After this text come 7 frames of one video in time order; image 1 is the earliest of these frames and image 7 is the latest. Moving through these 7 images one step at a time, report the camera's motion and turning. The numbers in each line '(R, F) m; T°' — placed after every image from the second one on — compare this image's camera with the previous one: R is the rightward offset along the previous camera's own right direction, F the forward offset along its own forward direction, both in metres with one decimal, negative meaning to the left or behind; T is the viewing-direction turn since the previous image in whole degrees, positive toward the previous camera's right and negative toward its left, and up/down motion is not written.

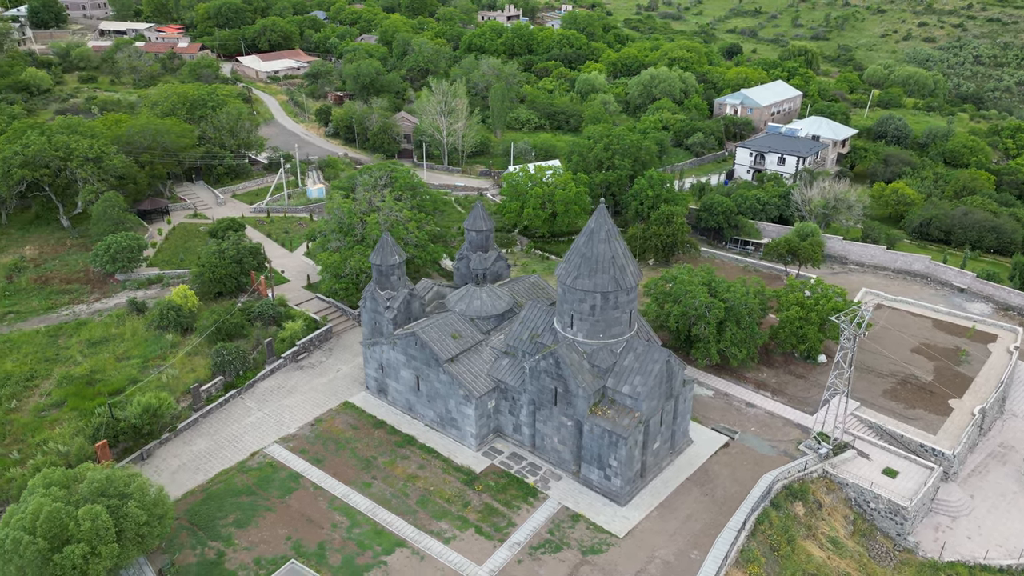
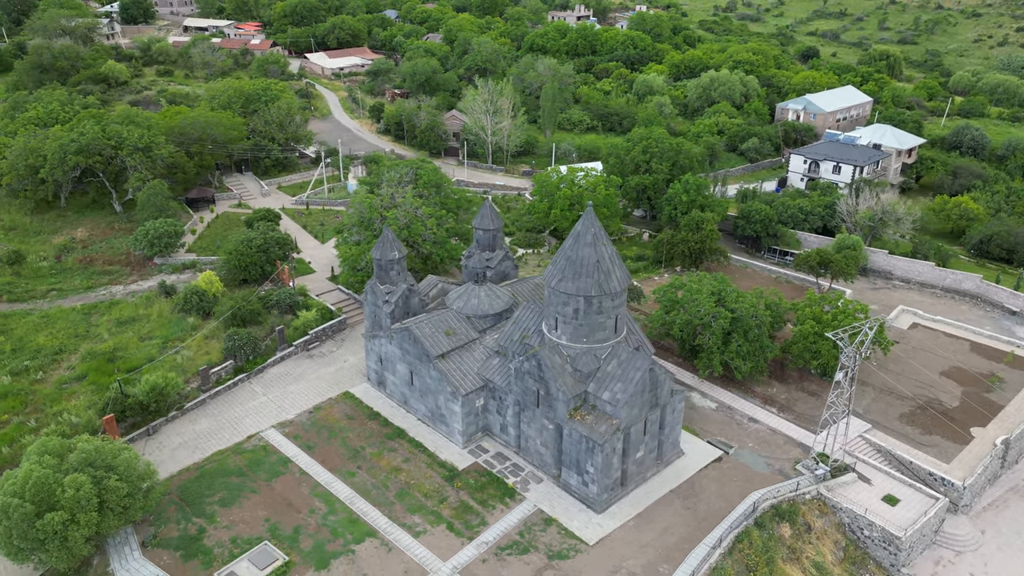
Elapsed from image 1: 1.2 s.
(+3.6, +0.2) m; -6°
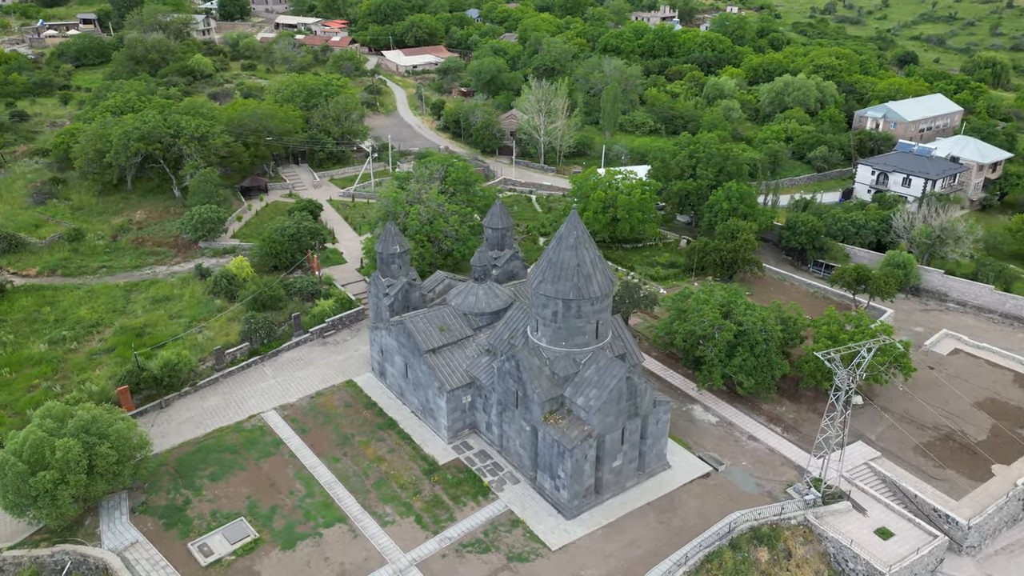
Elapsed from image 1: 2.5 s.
(+4.2, +0.3) m; -7°
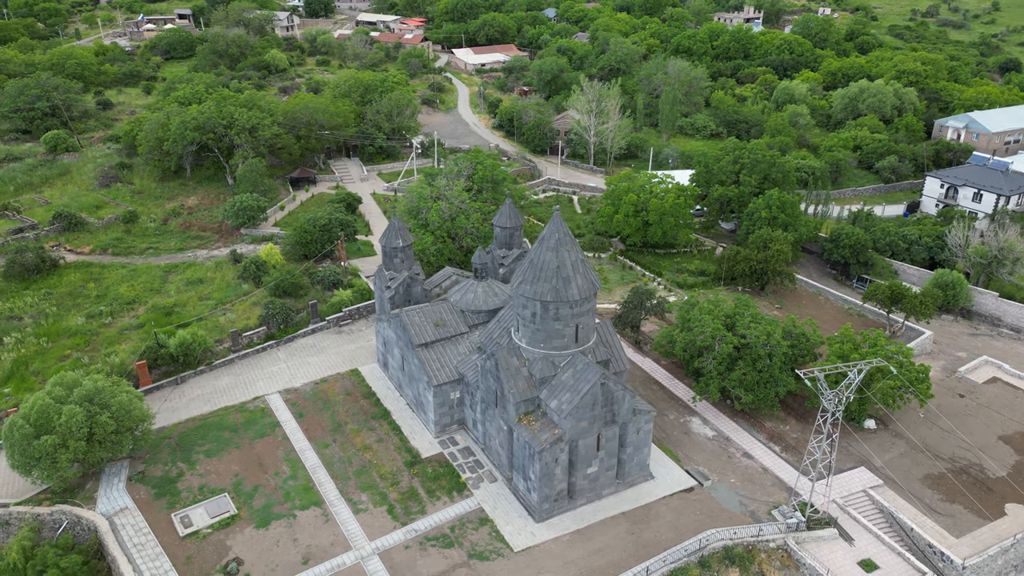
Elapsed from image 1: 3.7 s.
(+4.0, +0.2) m; -6°
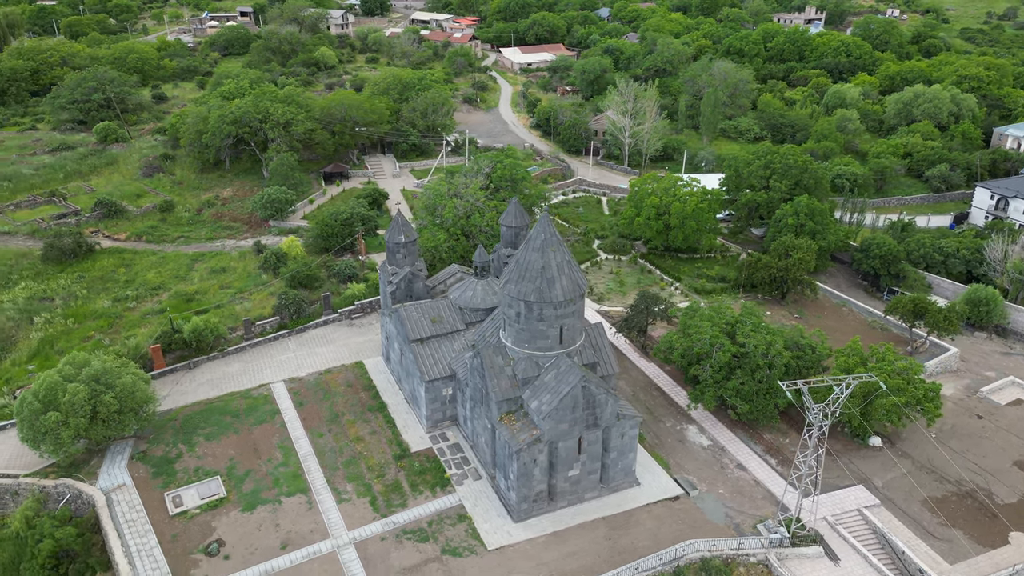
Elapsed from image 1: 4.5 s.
(+2.8, +0.1) m; -4°
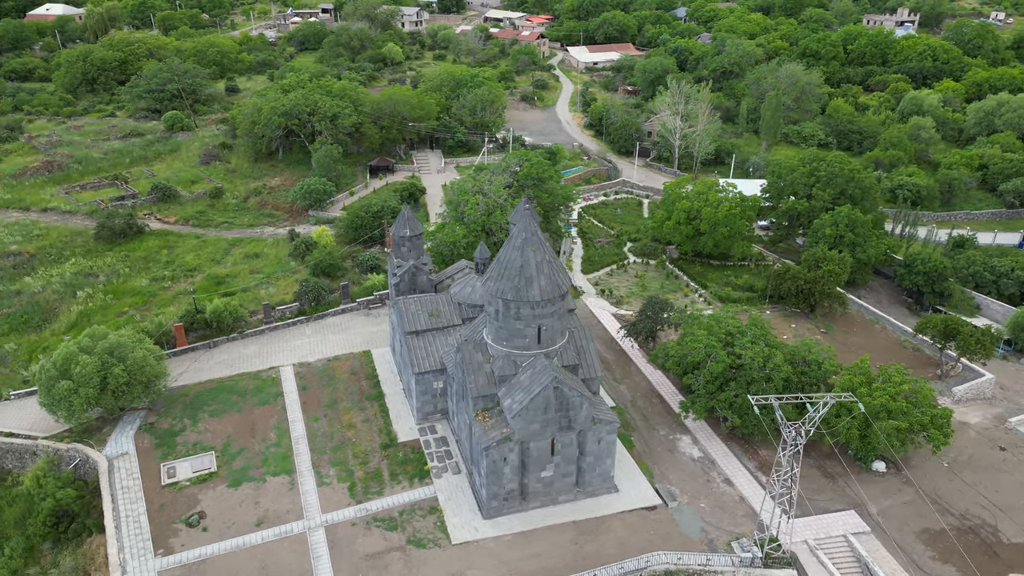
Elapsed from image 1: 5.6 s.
(+3.9, +0.2) m; -6°
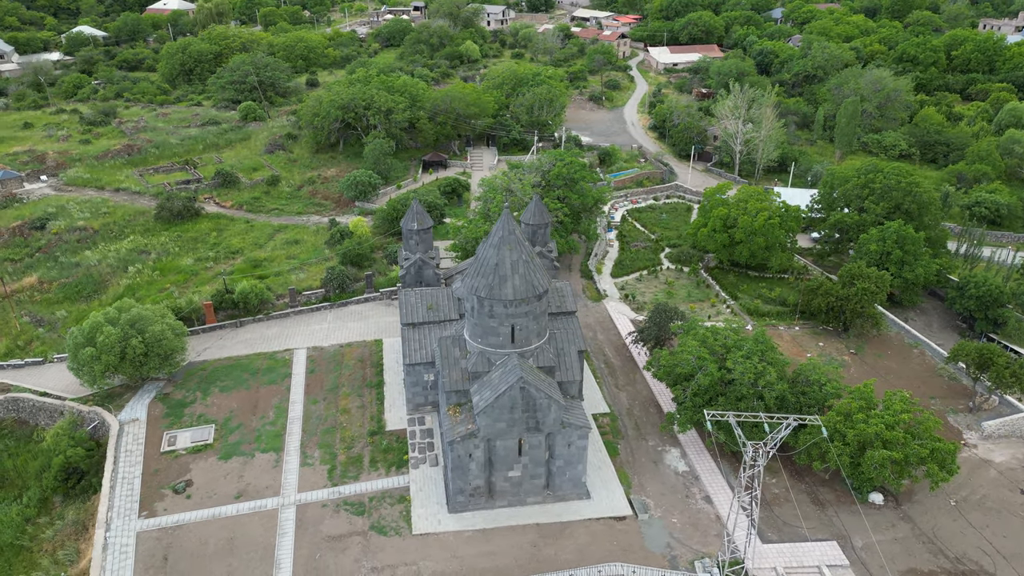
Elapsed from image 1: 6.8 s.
(+4.6, +0.3) m; -7°
